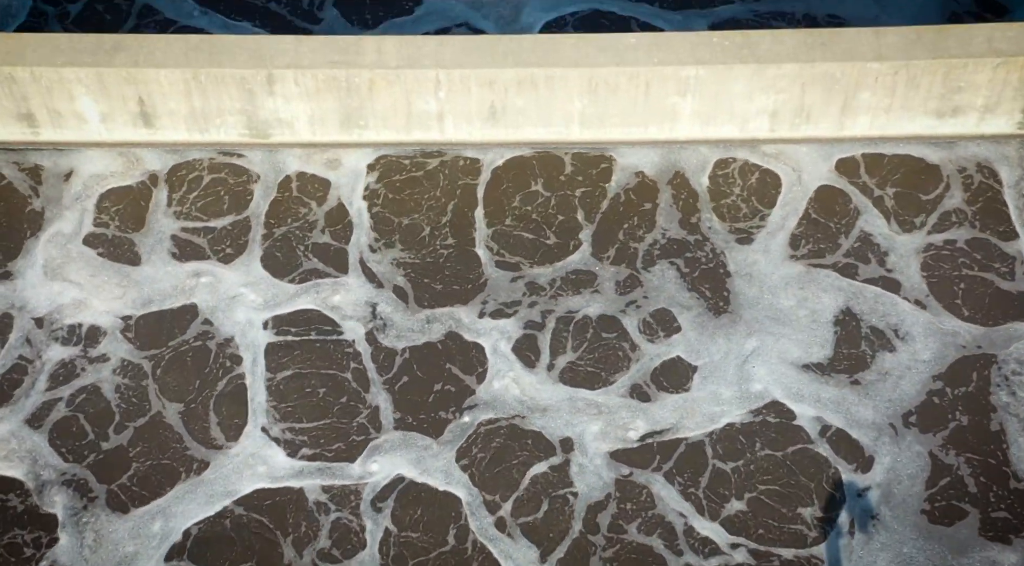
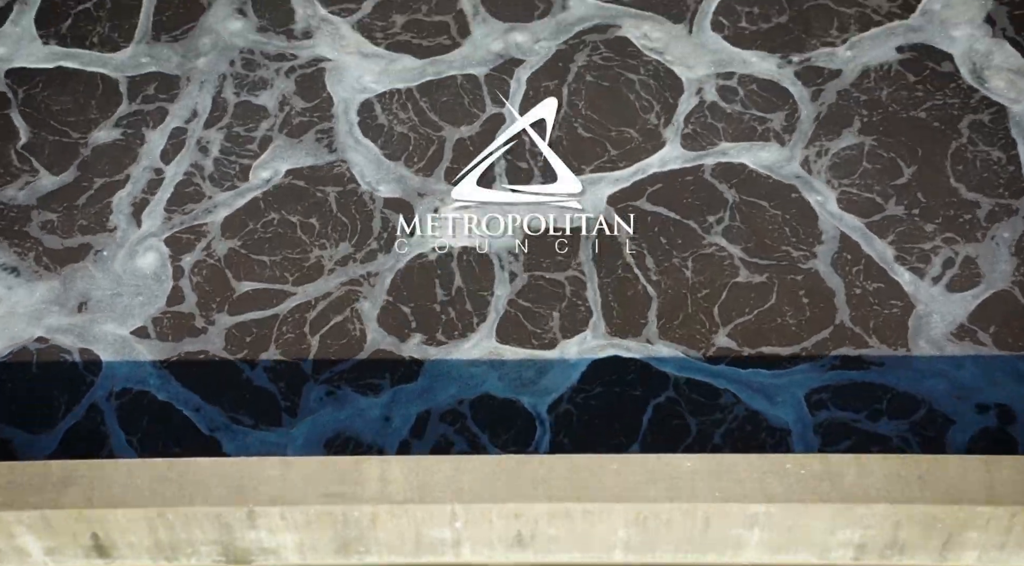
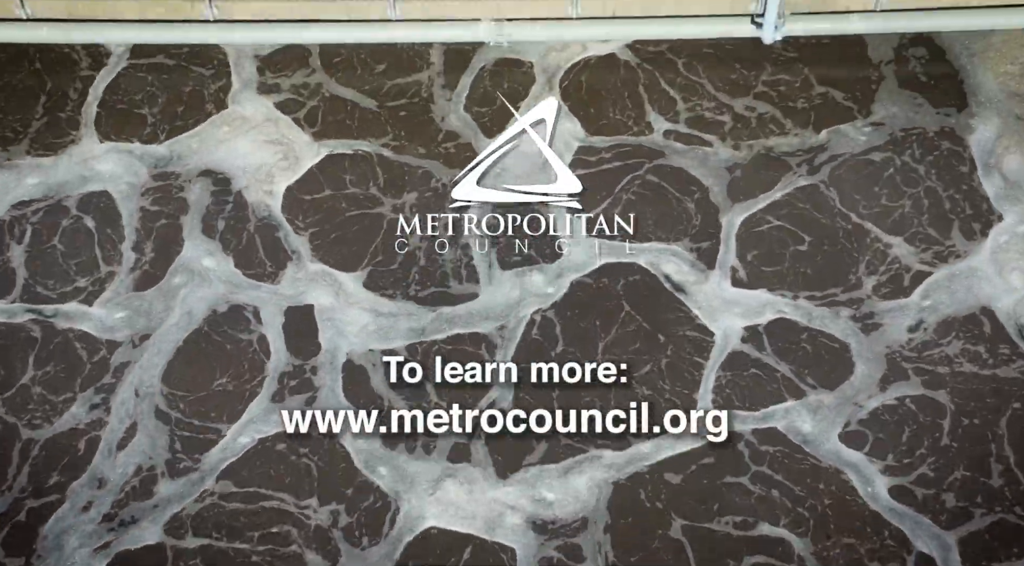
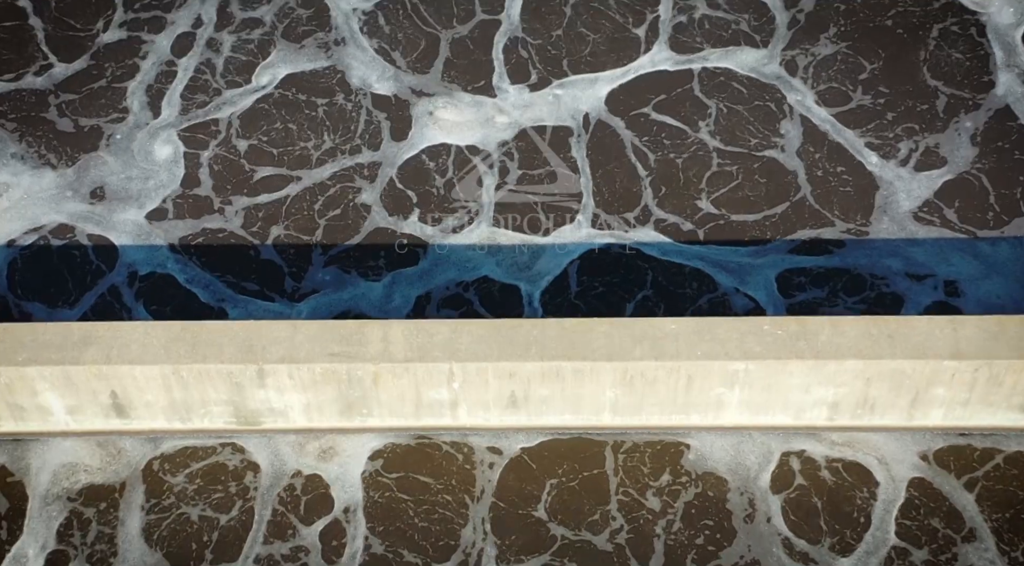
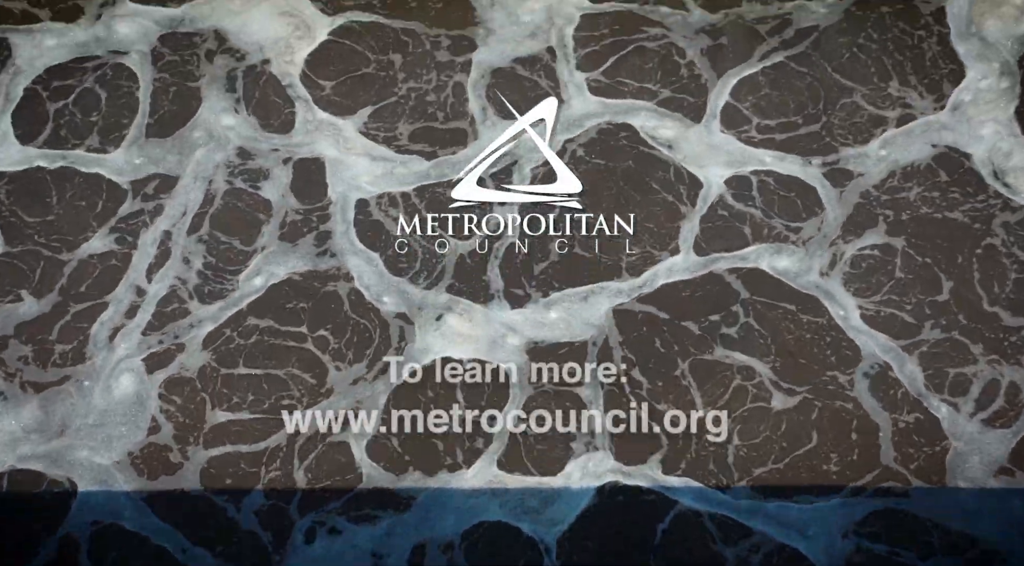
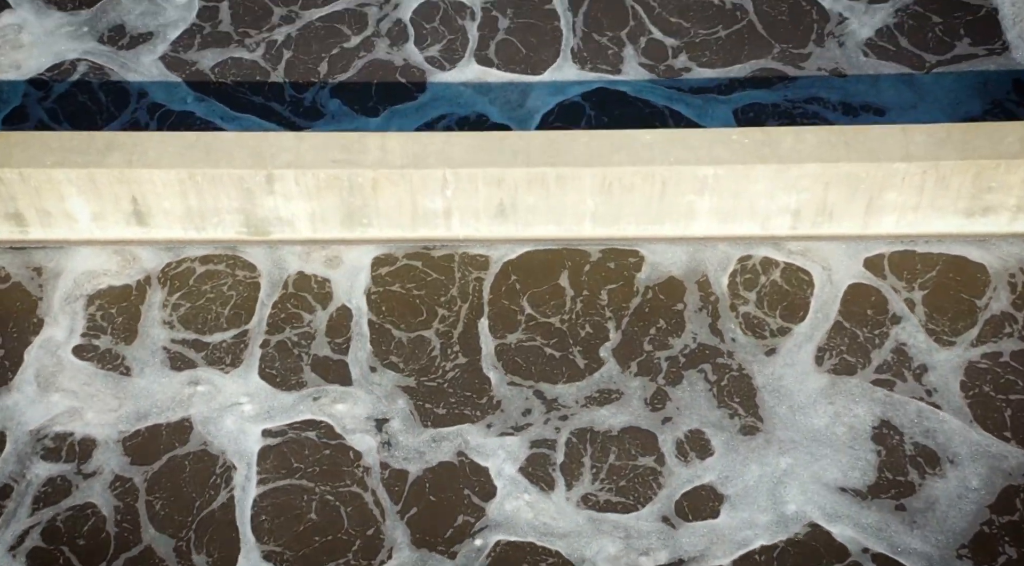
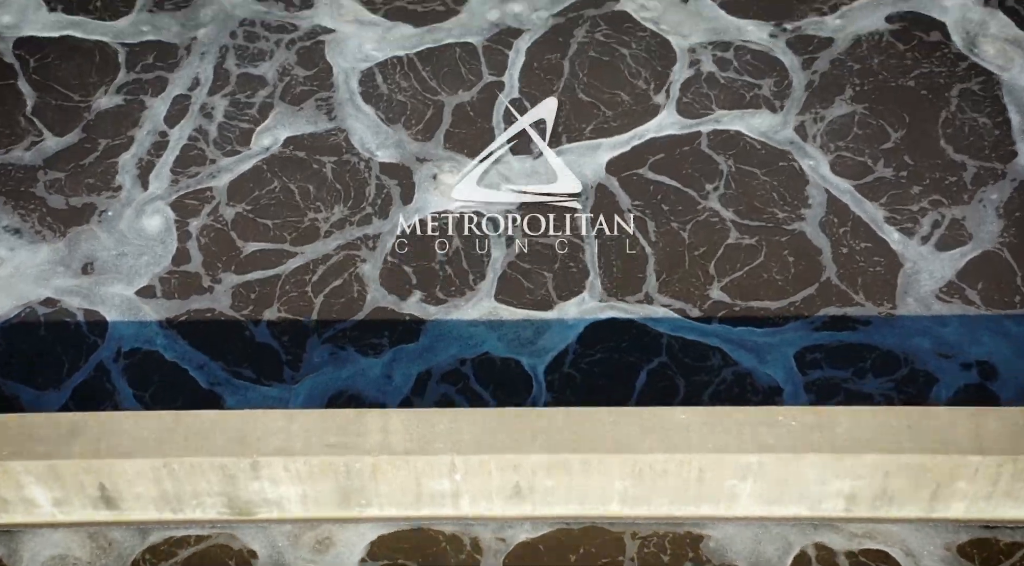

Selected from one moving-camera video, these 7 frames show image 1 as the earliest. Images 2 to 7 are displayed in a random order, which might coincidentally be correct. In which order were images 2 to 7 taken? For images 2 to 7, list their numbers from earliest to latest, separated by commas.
6, 4, 7, 2, 5, 3
